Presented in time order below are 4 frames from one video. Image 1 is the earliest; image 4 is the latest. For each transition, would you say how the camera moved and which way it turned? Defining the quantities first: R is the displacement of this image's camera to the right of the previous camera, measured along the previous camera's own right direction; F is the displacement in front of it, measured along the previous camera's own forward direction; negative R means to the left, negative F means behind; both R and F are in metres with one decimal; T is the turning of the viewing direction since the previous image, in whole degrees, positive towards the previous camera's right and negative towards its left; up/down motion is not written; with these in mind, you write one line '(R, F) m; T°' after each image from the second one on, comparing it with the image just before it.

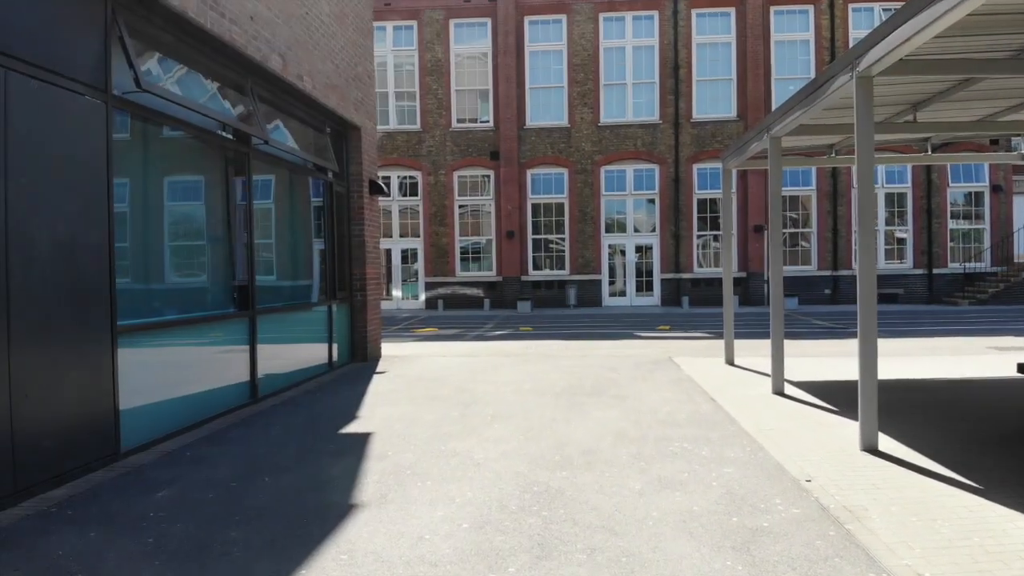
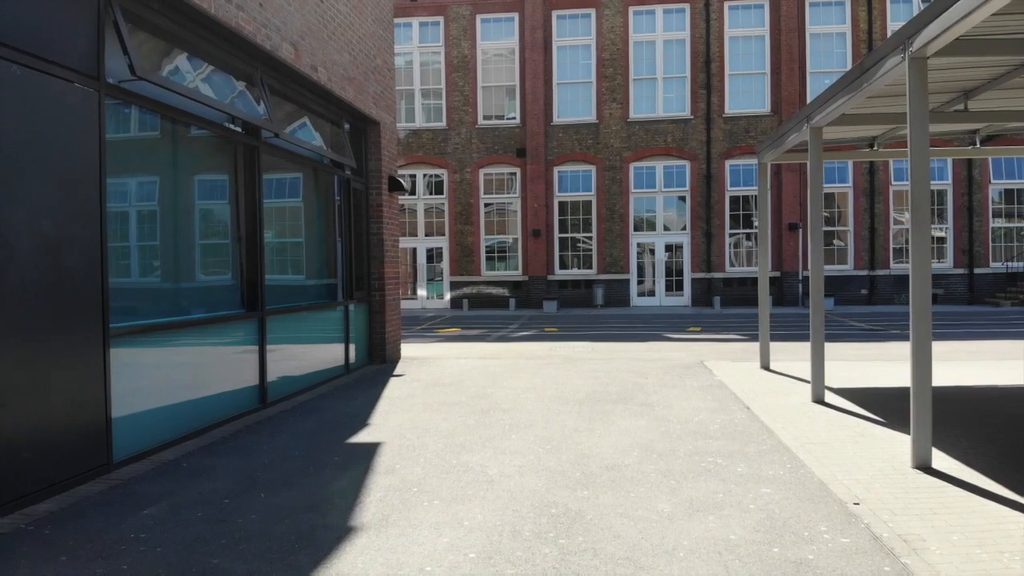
(+0.1, +0.4) m; -2°
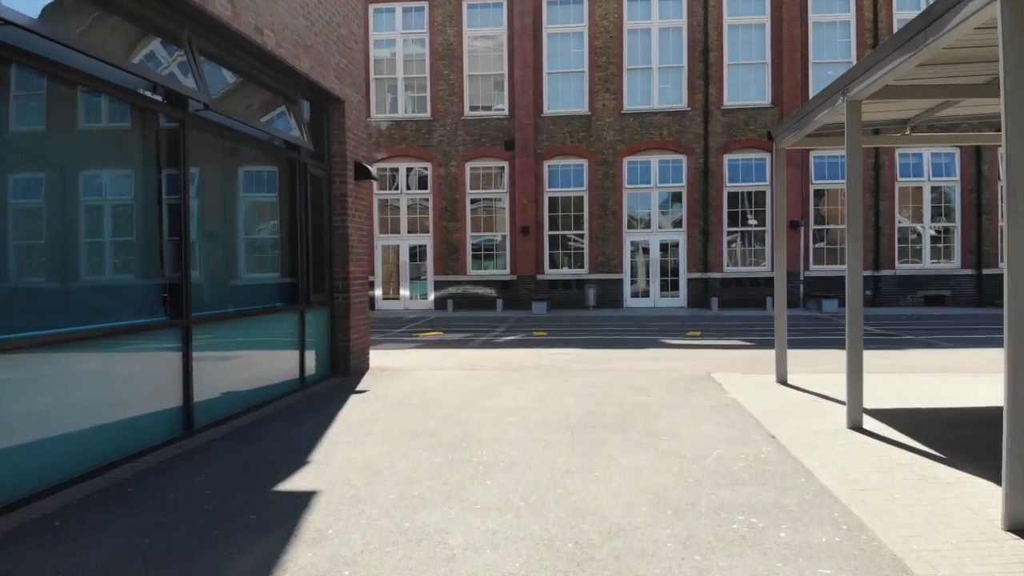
(+0.1, +1.3) m; +1°
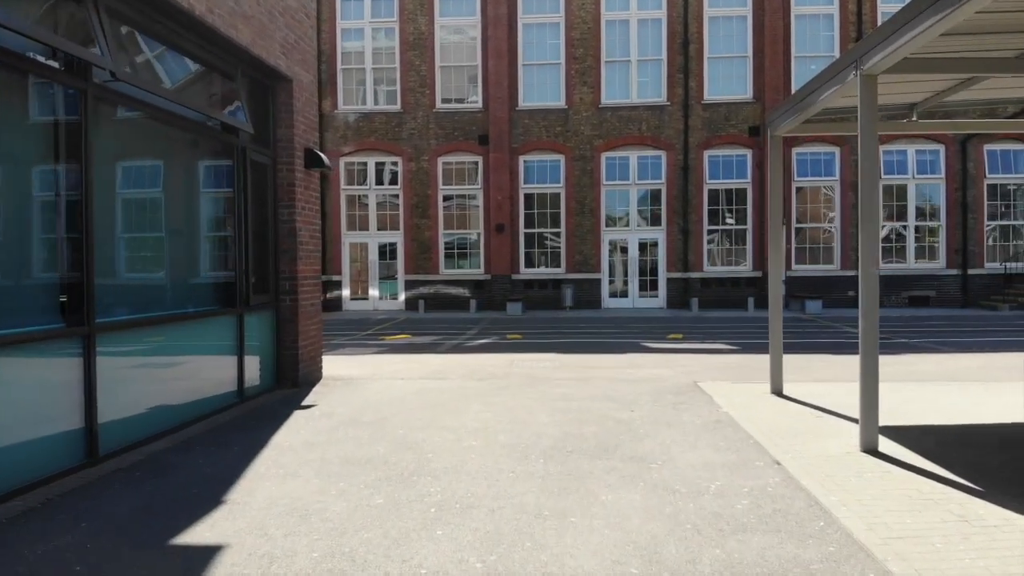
(+0.1, +0.9) m; +2°
